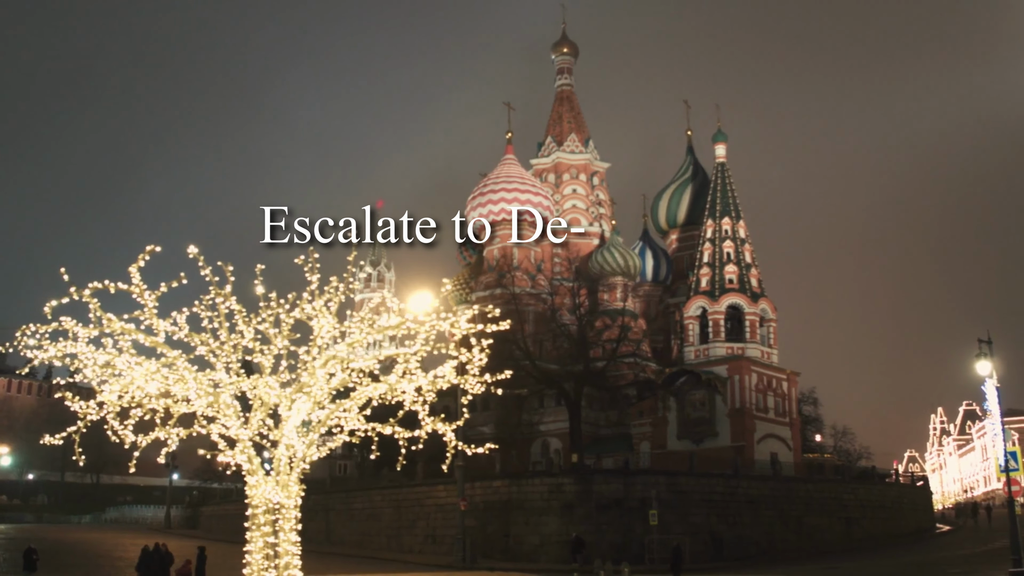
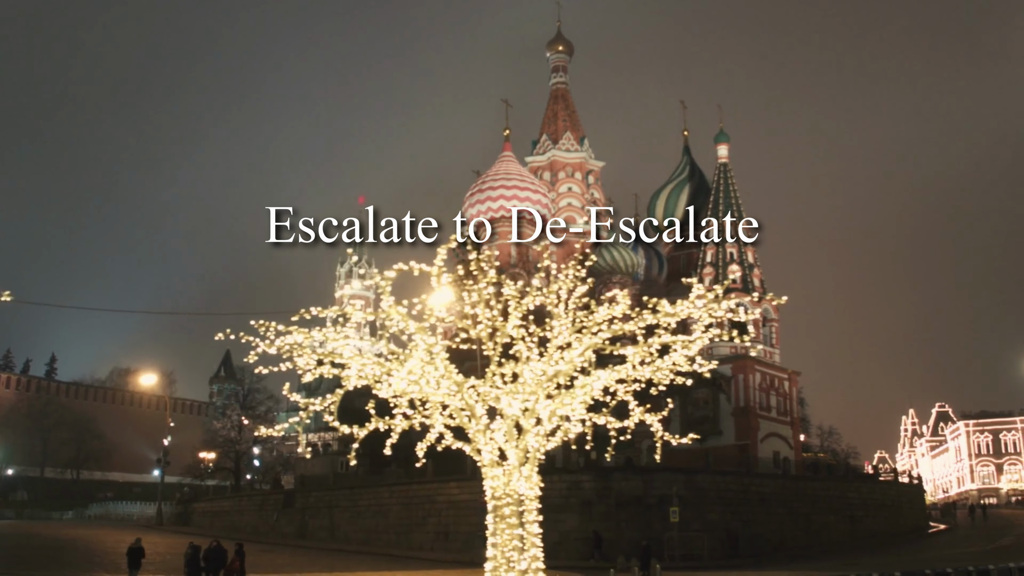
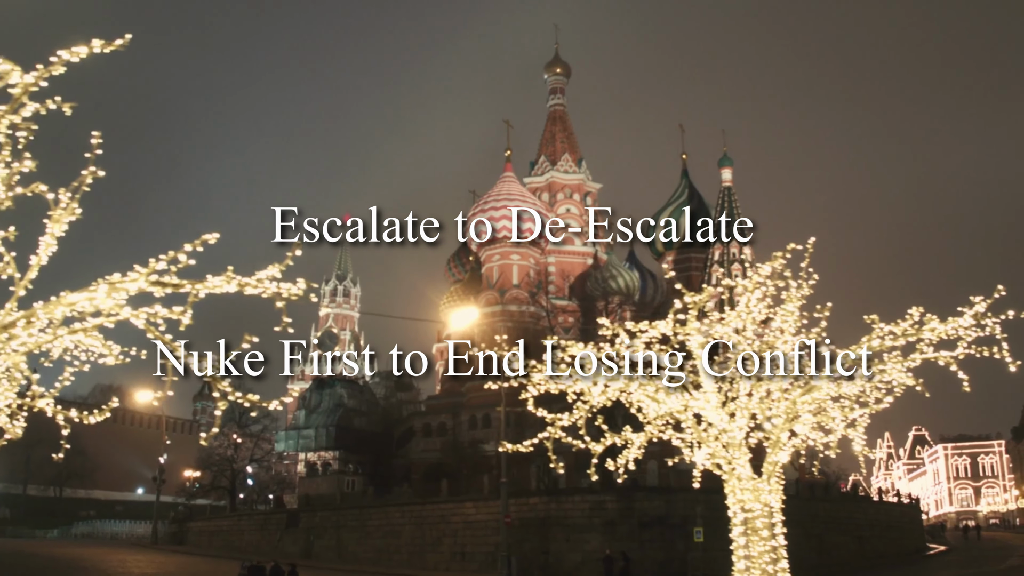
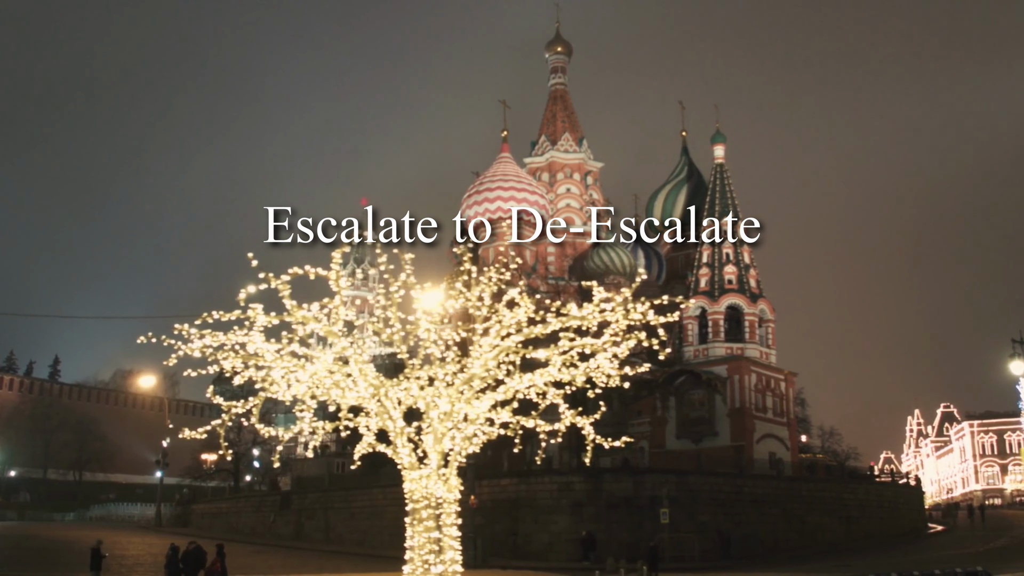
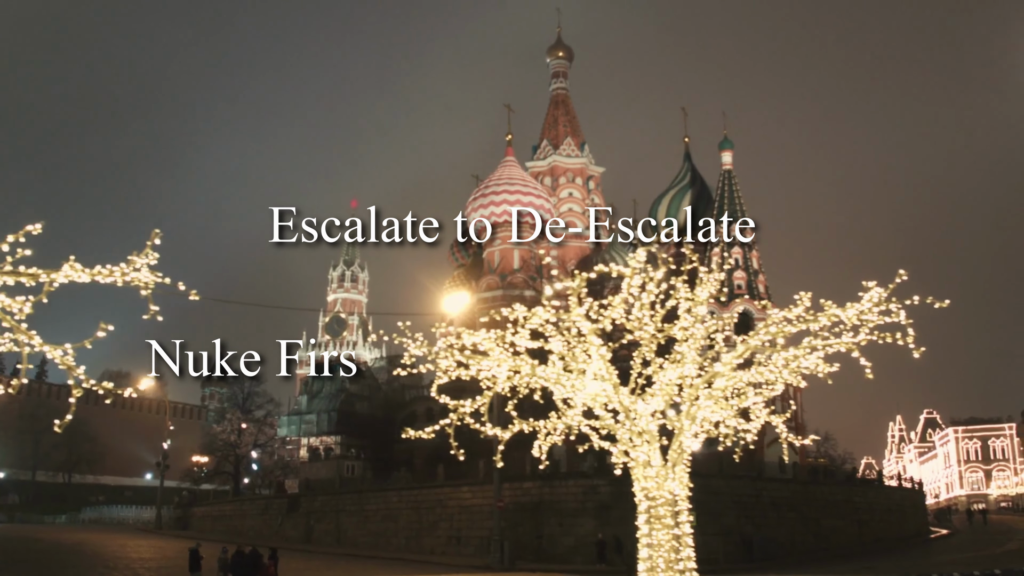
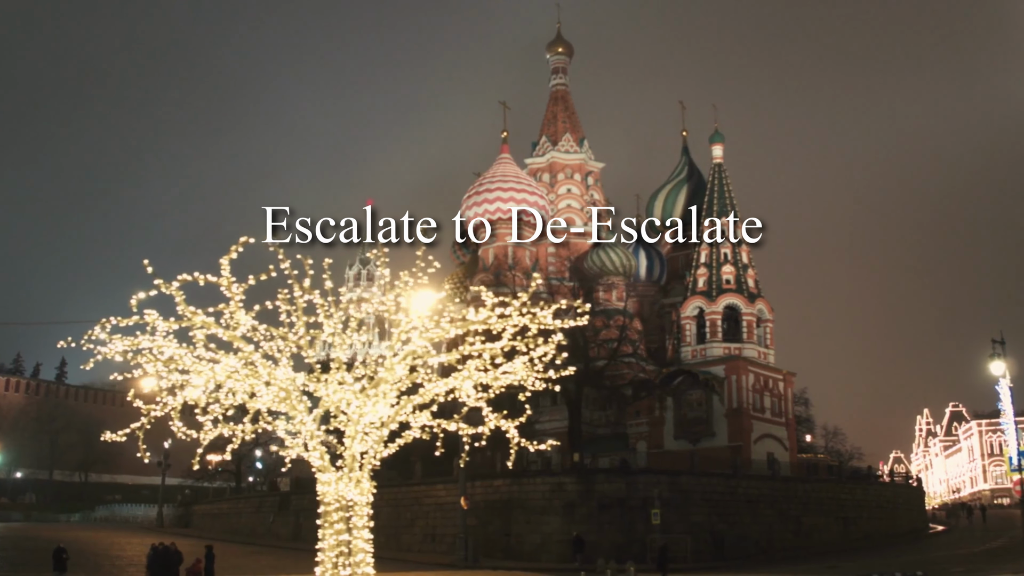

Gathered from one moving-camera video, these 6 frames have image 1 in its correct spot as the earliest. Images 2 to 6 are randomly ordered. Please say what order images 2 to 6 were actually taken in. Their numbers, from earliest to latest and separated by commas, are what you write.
6, 4, 2, 5, 3
